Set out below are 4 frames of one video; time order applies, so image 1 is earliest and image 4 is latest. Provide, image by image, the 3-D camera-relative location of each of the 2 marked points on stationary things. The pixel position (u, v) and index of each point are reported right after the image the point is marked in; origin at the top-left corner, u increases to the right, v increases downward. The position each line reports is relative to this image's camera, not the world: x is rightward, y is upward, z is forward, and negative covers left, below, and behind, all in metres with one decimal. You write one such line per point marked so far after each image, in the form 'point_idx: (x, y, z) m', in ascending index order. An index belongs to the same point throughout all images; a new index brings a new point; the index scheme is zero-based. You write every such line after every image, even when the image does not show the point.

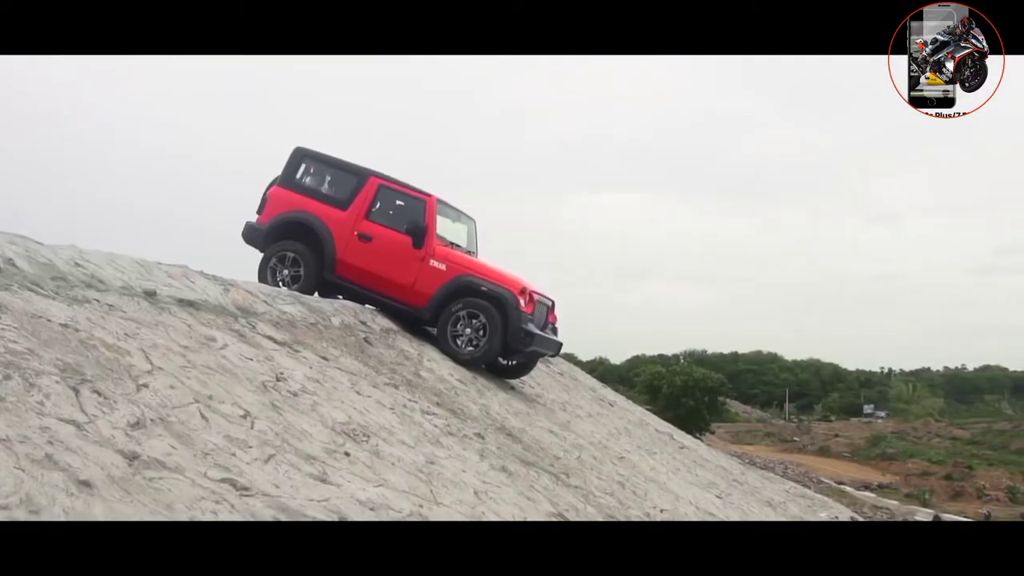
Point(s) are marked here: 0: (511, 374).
0: (-0.3, -1.3, +11.9) m
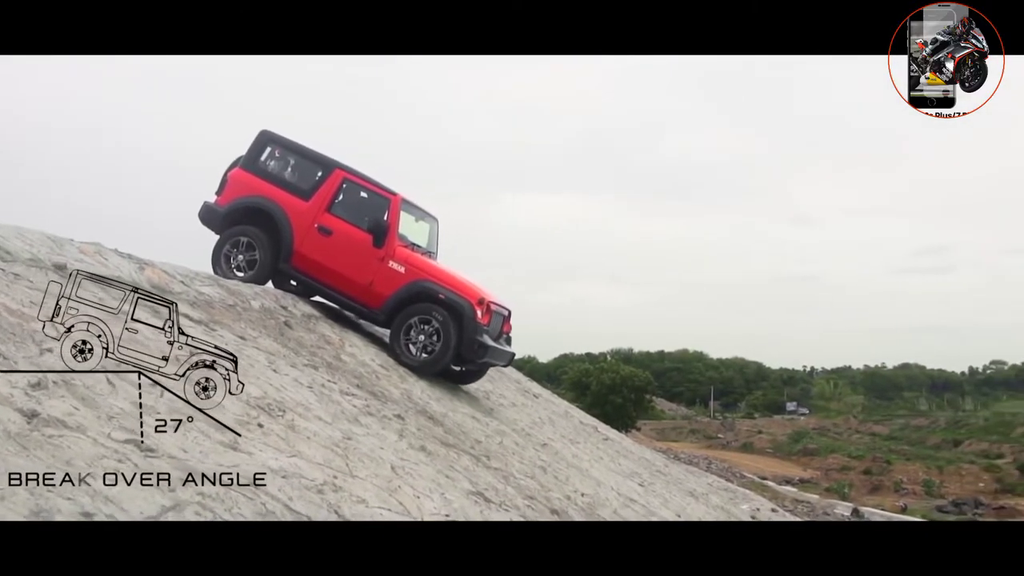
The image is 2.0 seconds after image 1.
0: (-0.7, -1.3, +12.2) m
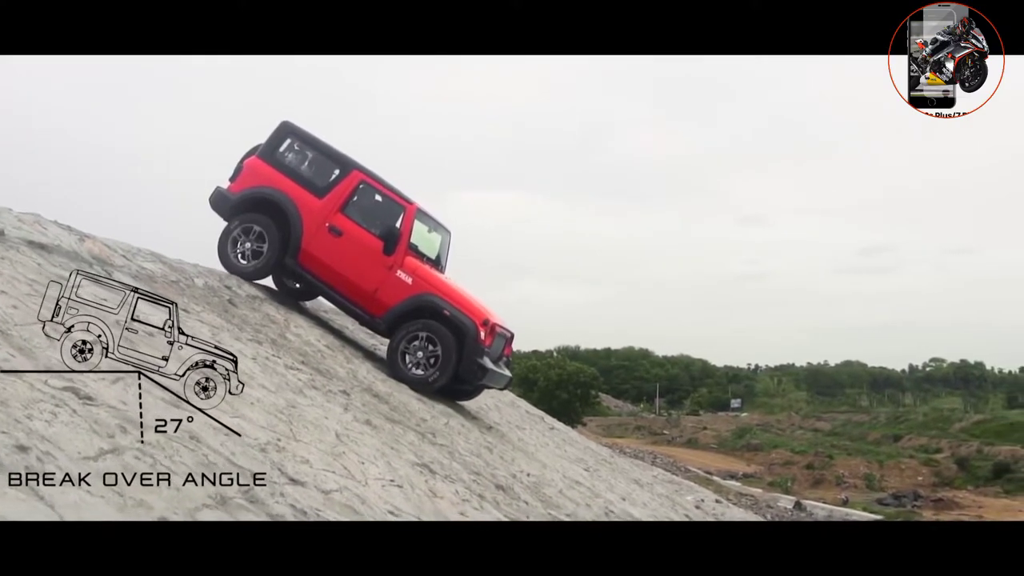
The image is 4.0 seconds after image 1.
0: (-1.1, -1.3, +12.5) m
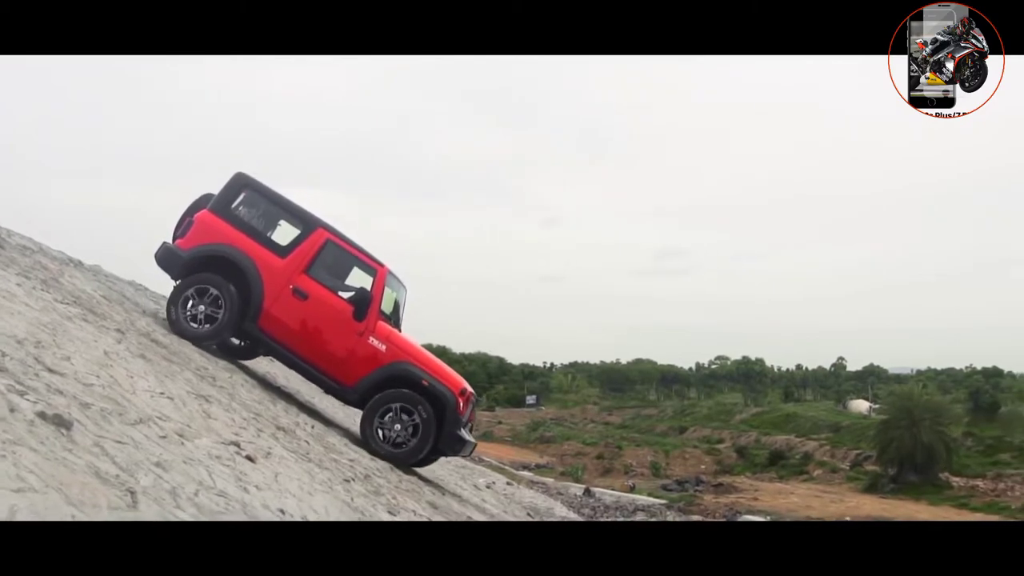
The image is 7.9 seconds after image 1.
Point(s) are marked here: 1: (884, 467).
0: (-3.0, -1.4, +12.9) m
1: (+4.4, -2.1, +9.4) m
